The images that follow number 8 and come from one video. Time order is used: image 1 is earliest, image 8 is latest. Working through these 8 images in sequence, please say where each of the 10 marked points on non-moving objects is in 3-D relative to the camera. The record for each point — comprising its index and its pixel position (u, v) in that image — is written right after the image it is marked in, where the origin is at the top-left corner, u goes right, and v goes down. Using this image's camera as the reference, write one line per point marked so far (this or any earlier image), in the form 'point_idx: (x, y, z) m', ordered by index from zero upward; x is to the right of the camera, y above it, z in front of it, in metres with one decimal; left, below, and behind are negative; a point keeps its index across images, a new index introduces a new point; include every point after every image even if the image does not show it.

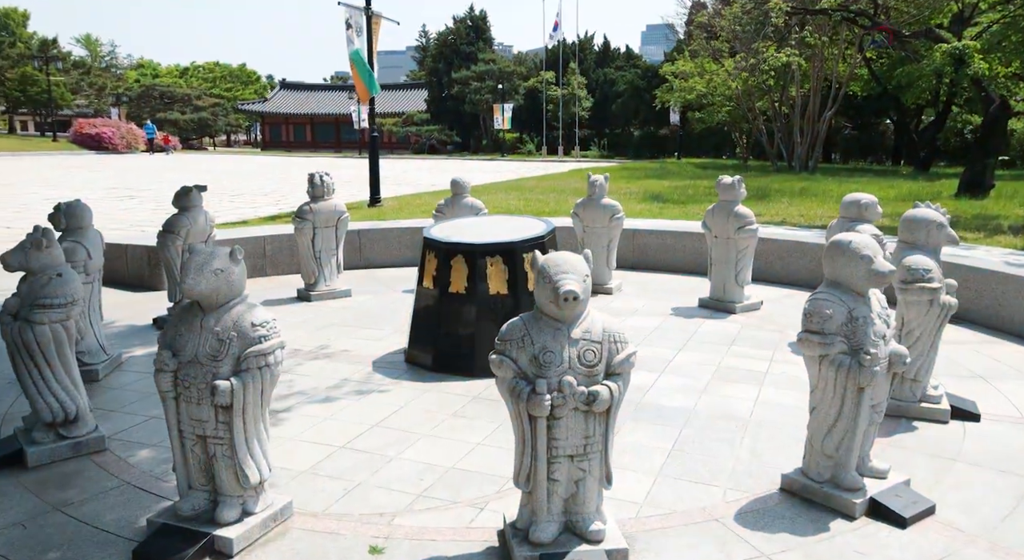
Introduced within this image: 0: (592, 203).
0: (+1.1, +1.0, +10.9) m
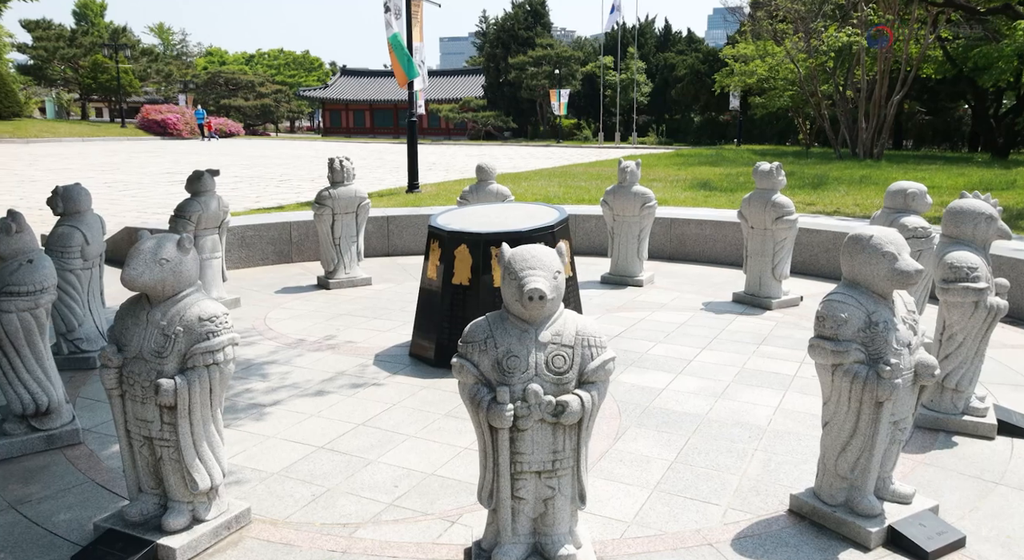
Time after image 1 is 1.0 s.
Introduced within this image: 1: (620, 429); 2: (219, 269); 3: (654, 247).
0: (+1.4, +1.1, +10.3) m
1: (+0.7, -1.0, +5.7) m
2: (-3.2, +0.1, +9.0) m
3: (+2.2, +0.5, +12.6) m
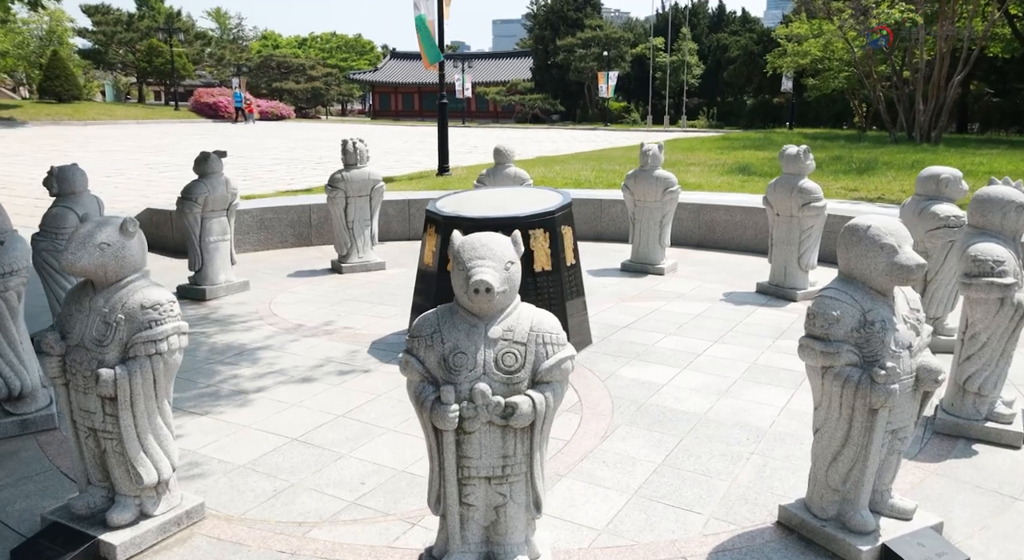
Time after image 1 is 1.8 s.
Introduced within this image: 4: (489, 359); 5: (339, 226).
0: (+1.6, +1.3, +9.9) m
1: (+0.6, -1.0, +5.4) m
2: (-3.1, +0.3, +8.9) m
3: (+2.5, +0.7, +12.1) m
4: (-0.1, -0.3, +3.4) m
5: (-2.1, +0.7, +10.0) m
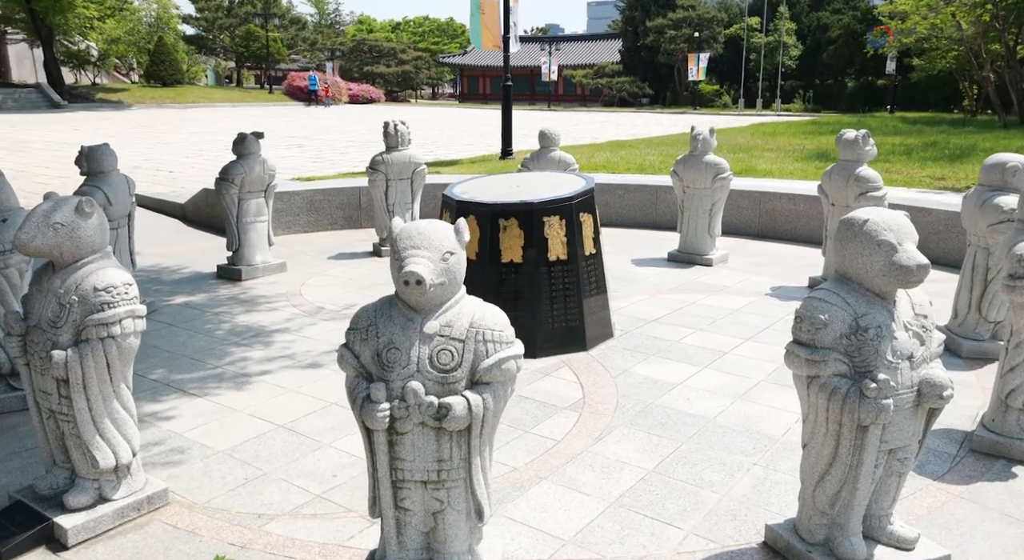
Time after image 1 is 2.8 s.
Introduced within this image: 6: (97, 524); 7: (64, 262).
0: (+2.1, +1.4, +9.4) m
1: (+0.6, -0.9, +5.1) m
2: (-2.7, +0.5, +8.9) m
3: (+3.2, +0.8, +11.5) m
4: (-0.3, -0.3, +3.2) m
5: (-1.6, +0.9, +9.9) m
6: (-2.0, -1.2, +3.9) m
7: (-2.1, +0.1, +3.8) m
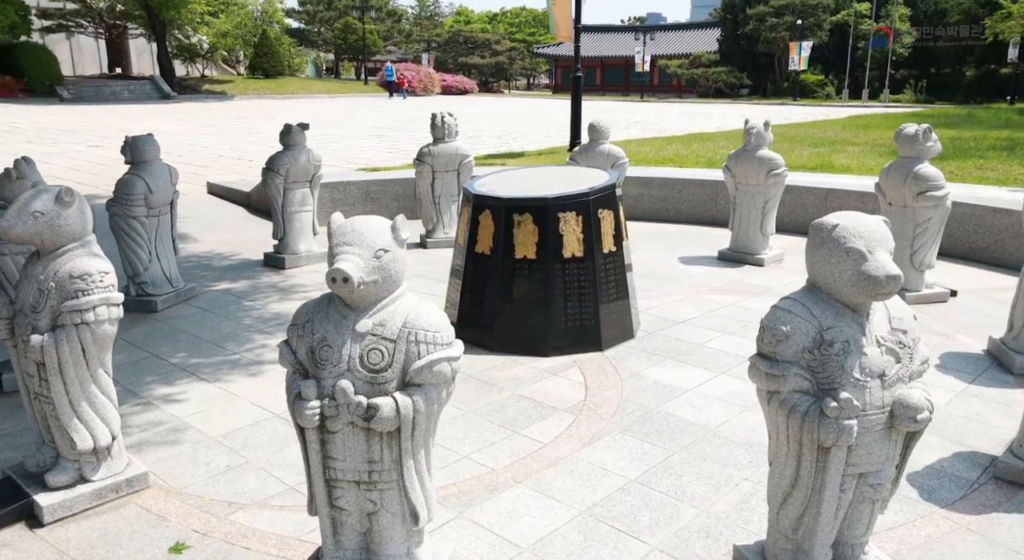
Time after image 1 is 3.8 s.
0: (+2.6, +1.4, +9.0) m
1: (+0.5, -0.9, +4.9) m
2: (-2.3, +0.6, +9.1) m
3: (+3.9, +0.8, +11.0) m
4: (-0.6, -0.3, +3.1) m
5: (-1.0, +1.0, +9.9) m
6: (-2.2, -1.1, +4.1) m
7: (-2.2, +0.1, +4.0) m
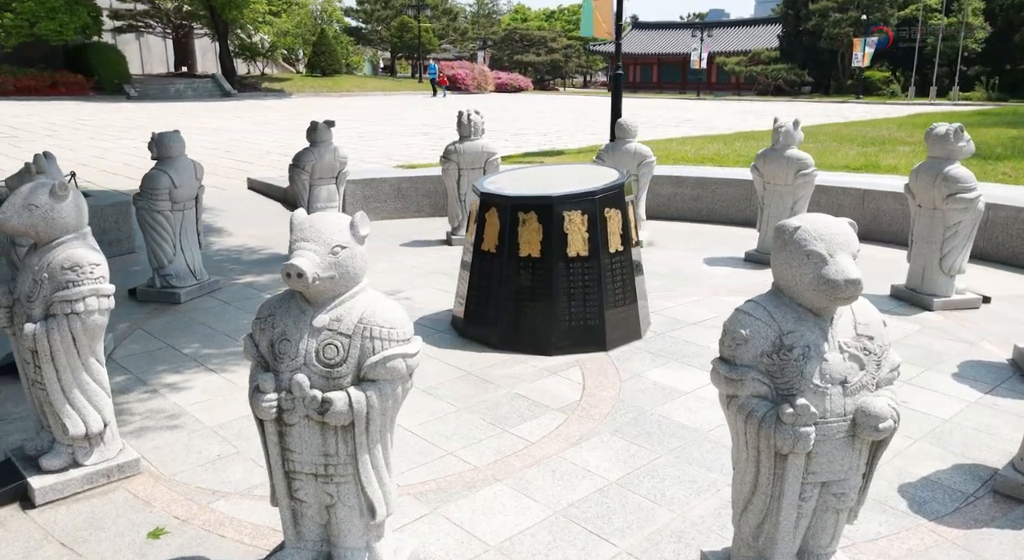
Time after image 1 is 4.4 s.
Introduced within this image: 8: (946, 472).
0: (+2.8, +1.4, +8.8) m
1: (+0.4, -0.9, +4.9) m
2: (-2.0, +0.7, +9.2) m
3: (+4.3, +0.8, +10.7) m
4: (-0.8, -0.3, +3.2) m
5: (-0.7, +1.0, +10.0) m
6: (-2.3, -1.1, +4.2) m
7: (-2.4, +0.2, +4.1) m
8: (+2.3, -1.0, +4.4) m
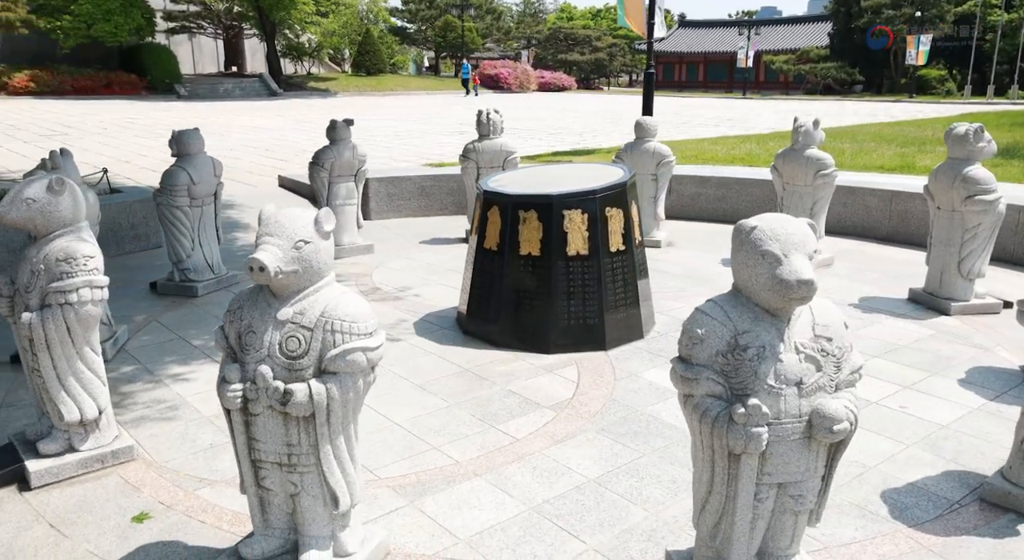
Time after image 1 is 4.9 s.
0: (+3.0, +1.3, +8.7) m
1: (+0.4, -0.9, +4.9) m
2: (-1.8, +0.7, +9.4) m
3: (+4.6, +0.7, +10.5) m
4: (-0.9, -0.2, +3.3) m
5: (-0.5, +1.0, +10.1) m
6: (-2.4, -1.0, +4.4) m
7: (-2.5, +0.2, +4.3) m
8: (+2.2, -1.0, +4.3) m
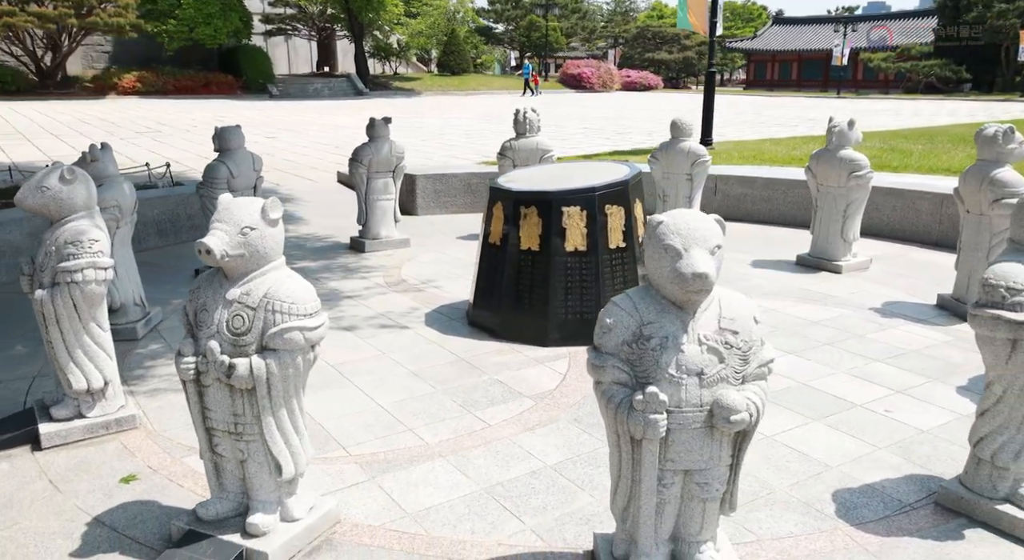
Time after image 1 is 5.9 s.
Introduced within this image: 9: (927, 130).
0: (+3.3, +1.3, +8.6) m
1: (+0.2, -0.9, +5.0) m
2: (-1.4, +0.8, +9.7) m
3: (+5.0, +0.7, +10.2) m
4: (-1.3, -0.2, +3.6) m
5: (-0.1, +1.1, +10.3) m
6: (-2.6, -0.9, +4.8) m
7: (-2.6, +0.3, +4.7) m
8: (+2.0, -1.0, +4.3) m
9: (+9.6, +3.6, +19.3) m
